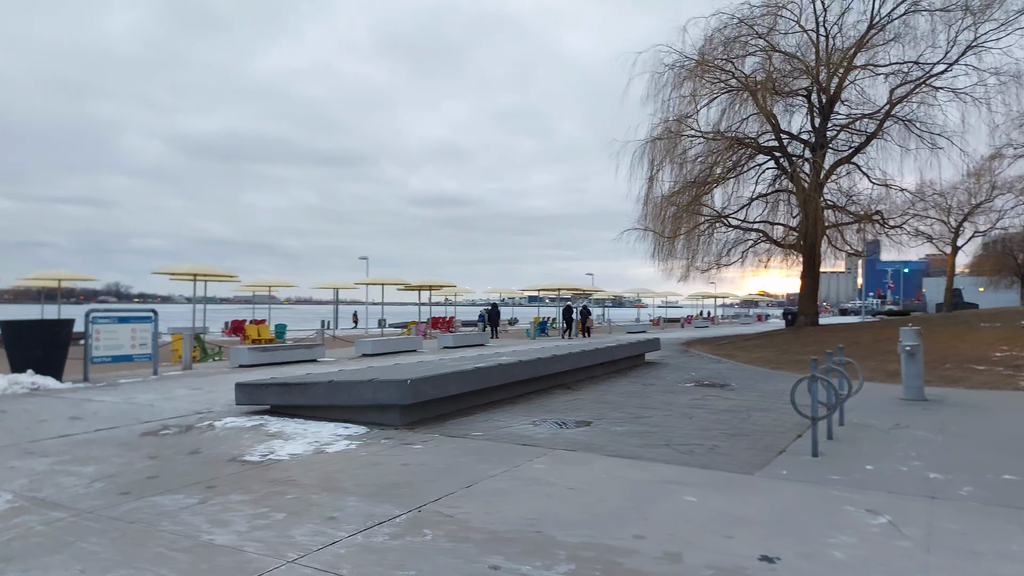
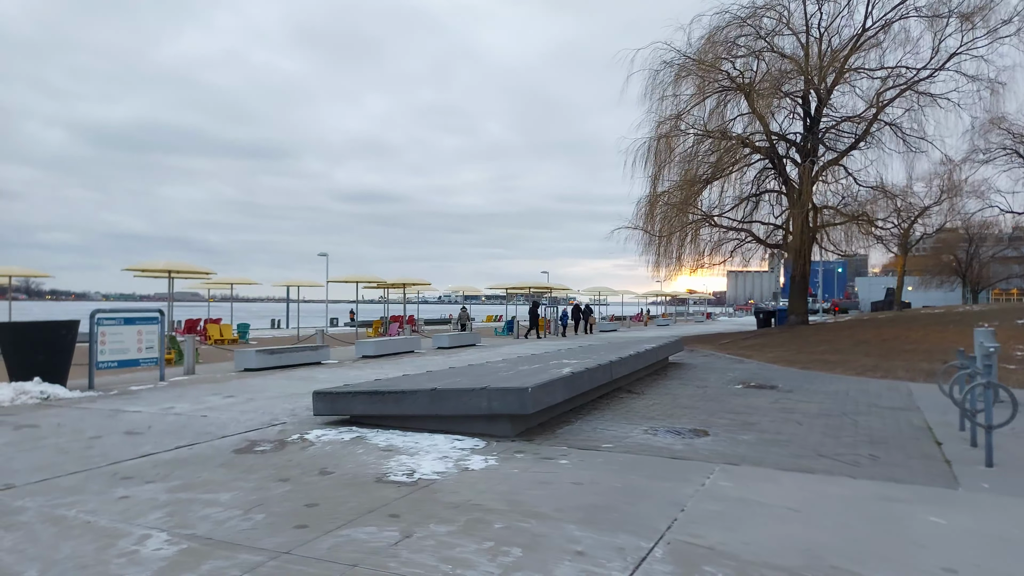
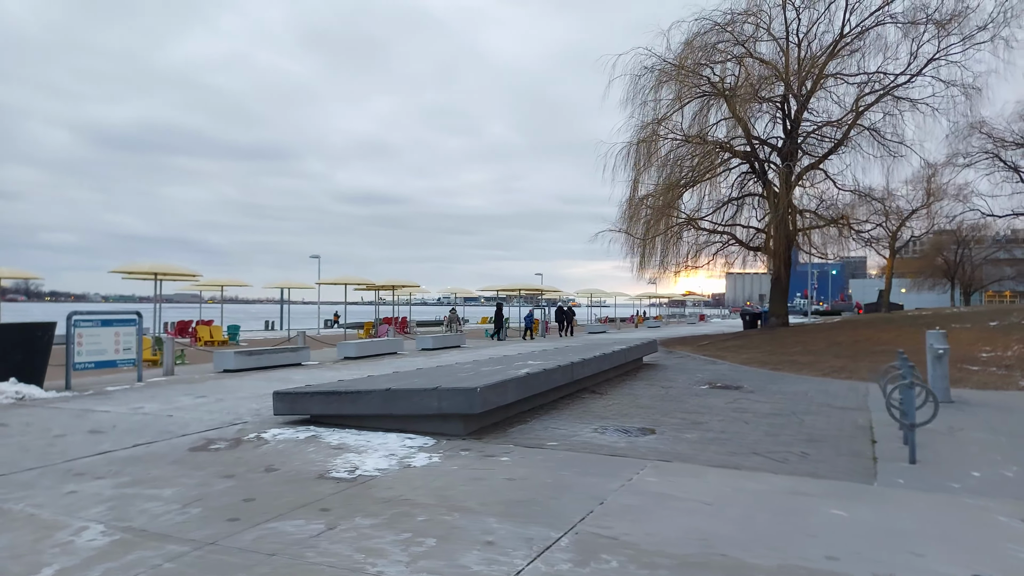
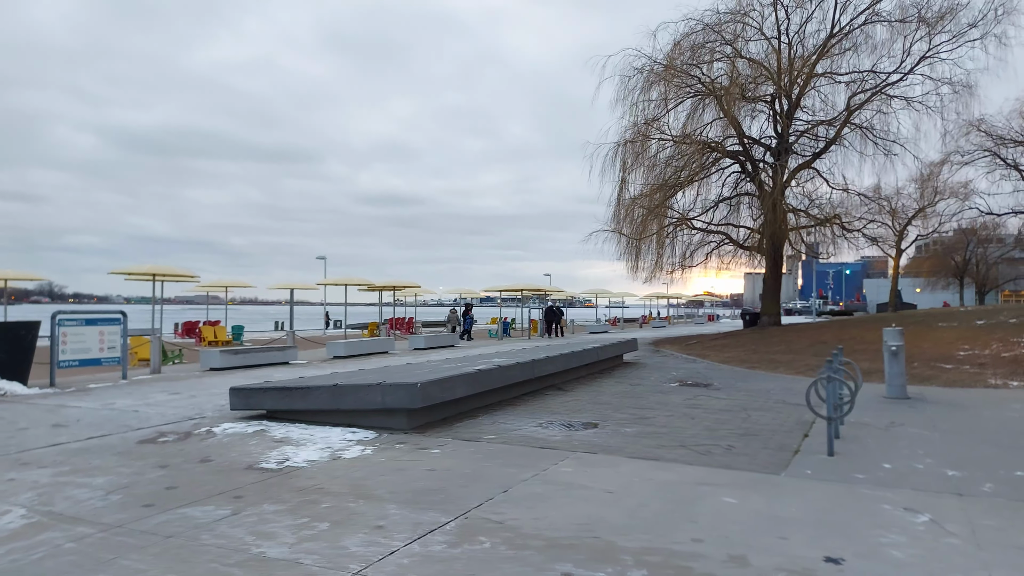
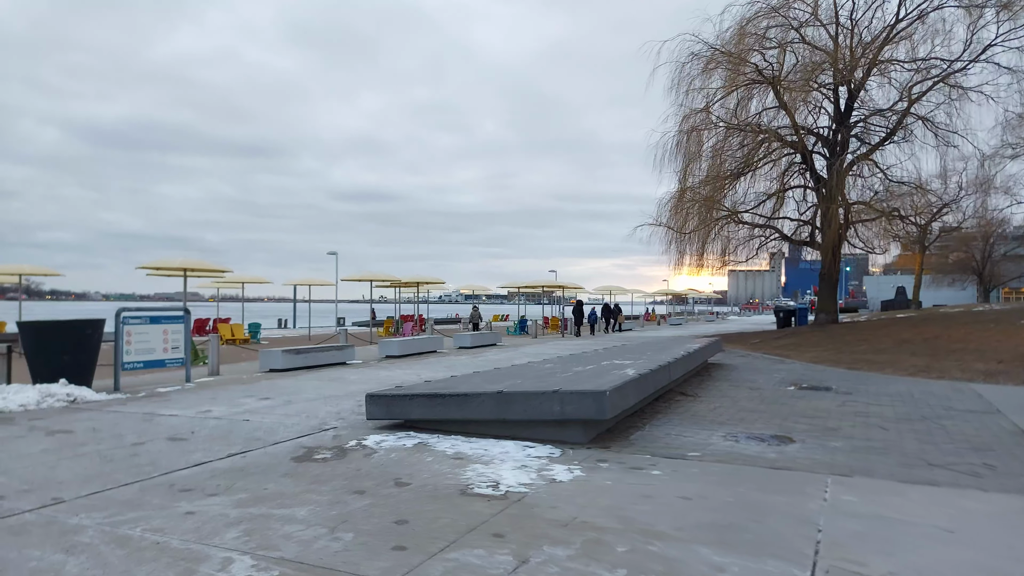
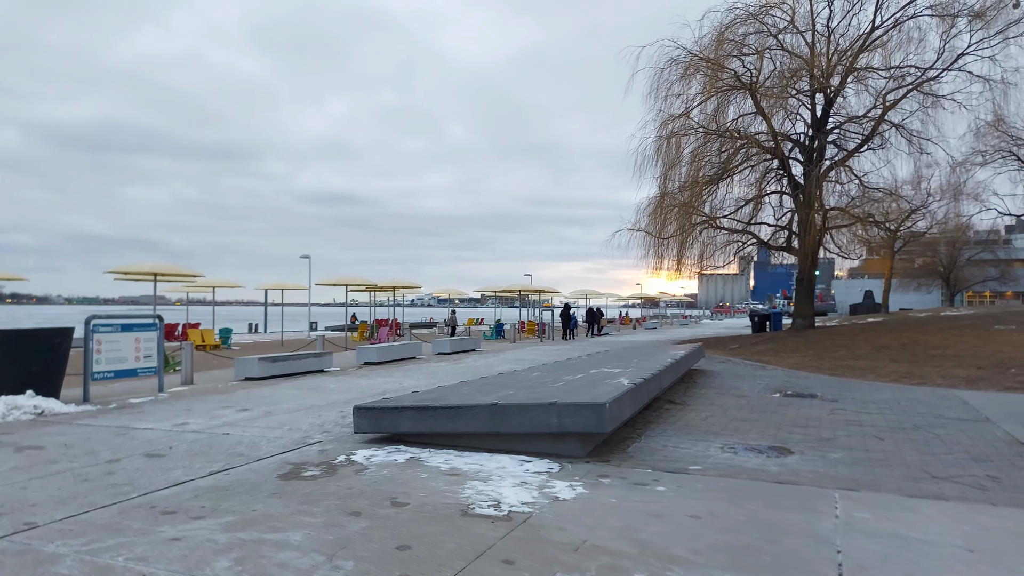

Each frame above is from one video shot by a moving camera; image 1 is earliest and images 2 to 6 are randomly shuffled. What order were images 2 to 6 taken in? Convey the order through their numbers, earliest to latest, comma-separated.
4, 3, 2, 5, 6
